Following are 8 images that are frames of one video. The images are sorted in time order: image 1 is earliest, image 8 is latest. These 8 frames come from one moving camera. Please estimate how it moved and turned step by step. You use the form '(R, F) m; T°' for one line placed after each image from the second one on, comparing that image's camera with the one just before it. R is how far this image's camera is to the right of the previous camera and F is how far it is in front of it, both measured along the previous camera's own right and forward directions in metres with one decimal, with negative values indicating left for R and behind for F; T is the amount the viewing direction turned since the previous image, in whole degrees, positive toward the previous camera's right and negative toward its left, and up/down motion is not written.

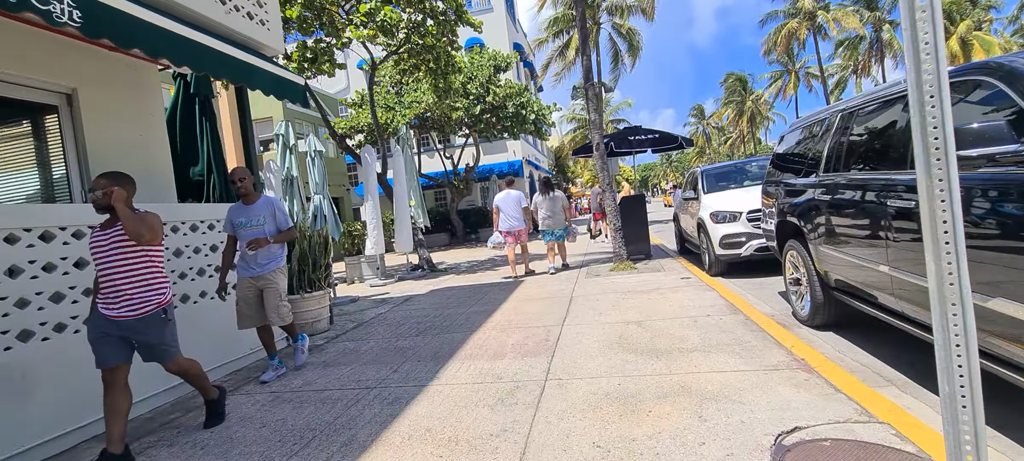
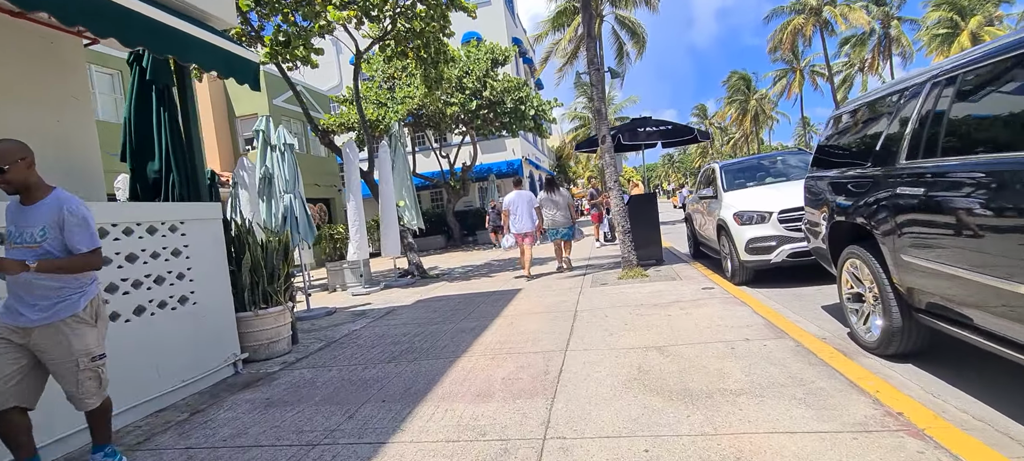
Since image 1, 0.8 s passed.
(+0.1, +1.0) m; 0°
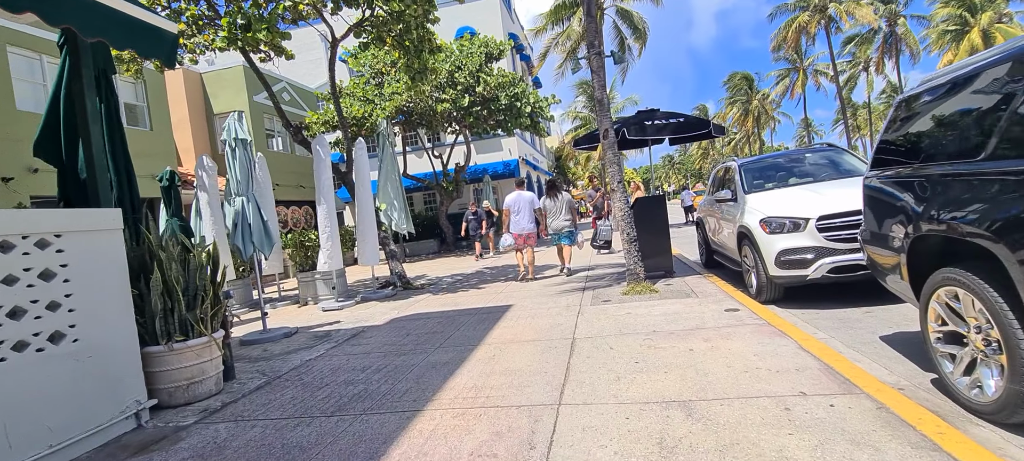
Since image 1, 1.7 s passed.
(+0.2, +1.1) m; 0°
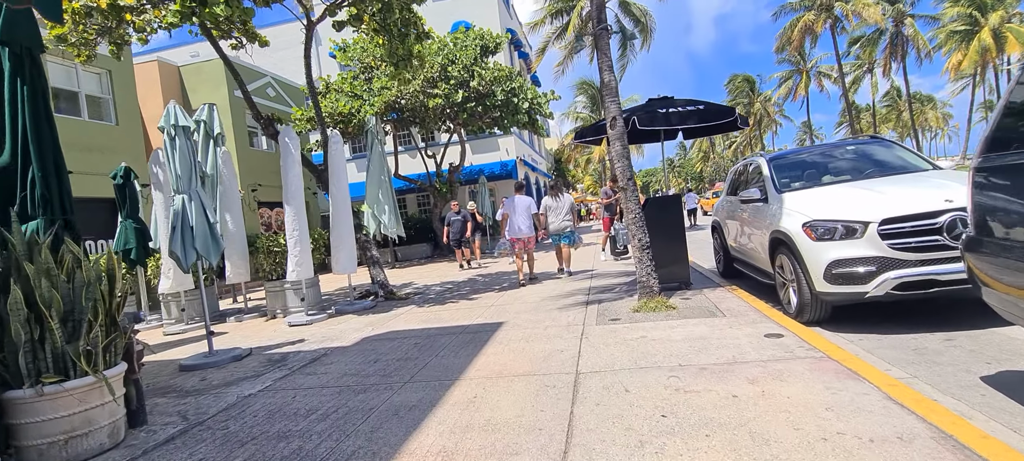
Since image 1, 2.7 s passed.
(+0.1, +1.1) m; 0°
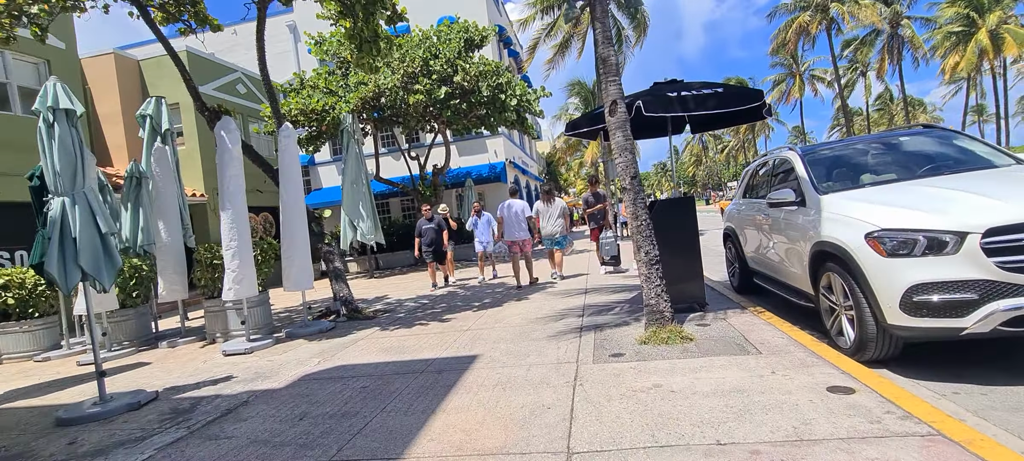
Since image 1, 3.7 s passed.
(+0.2, +1.2) m; +1°
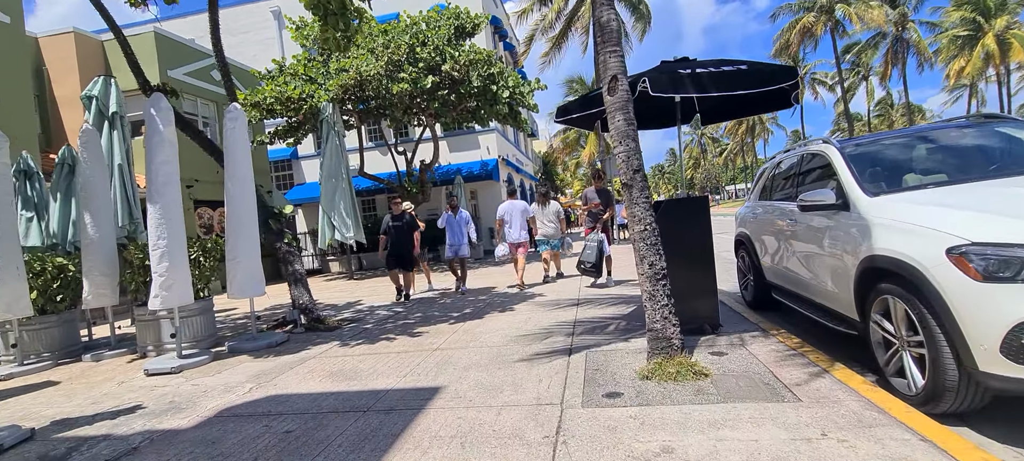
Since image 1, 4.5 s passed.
(+0.2, +1.0) m; 0°
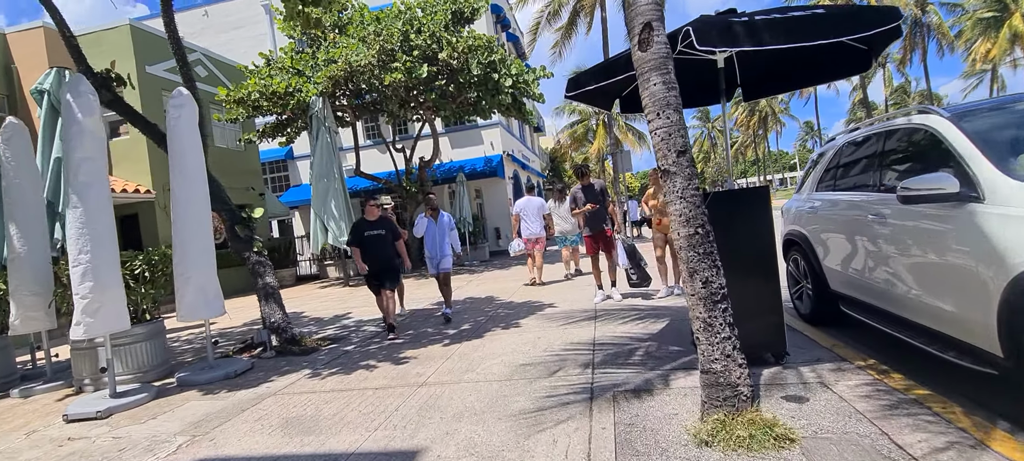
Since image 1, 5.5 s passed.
(+0.1, +1.1) m; -1°
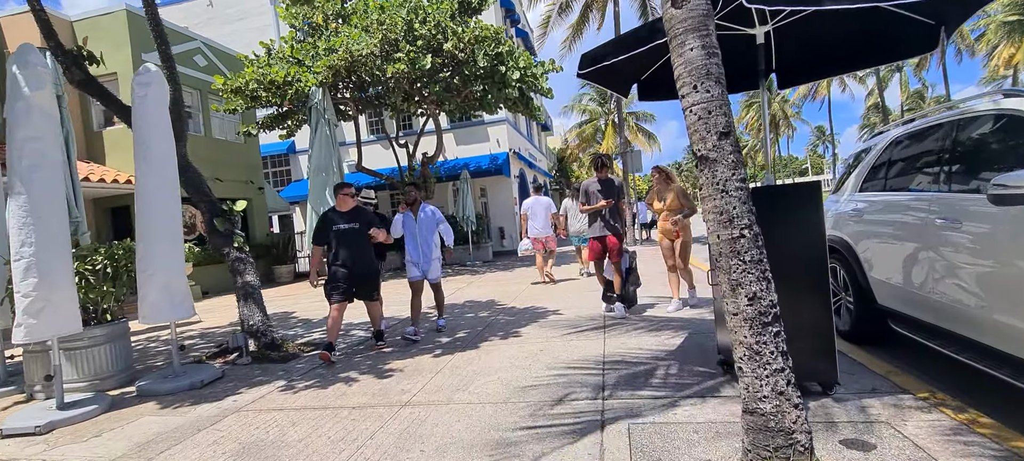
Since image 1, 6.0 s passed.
(0.0, +0.6) m; -1°
